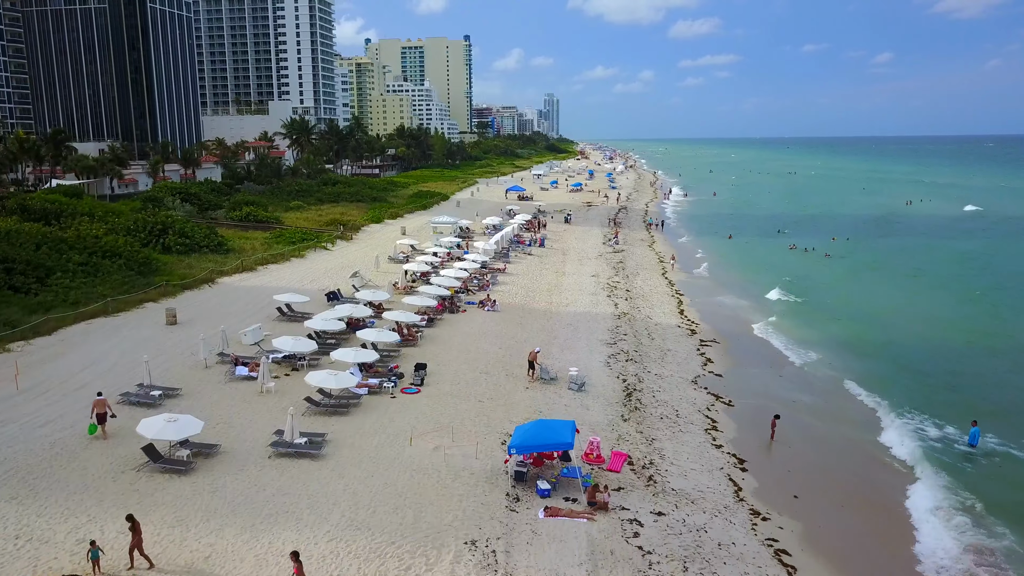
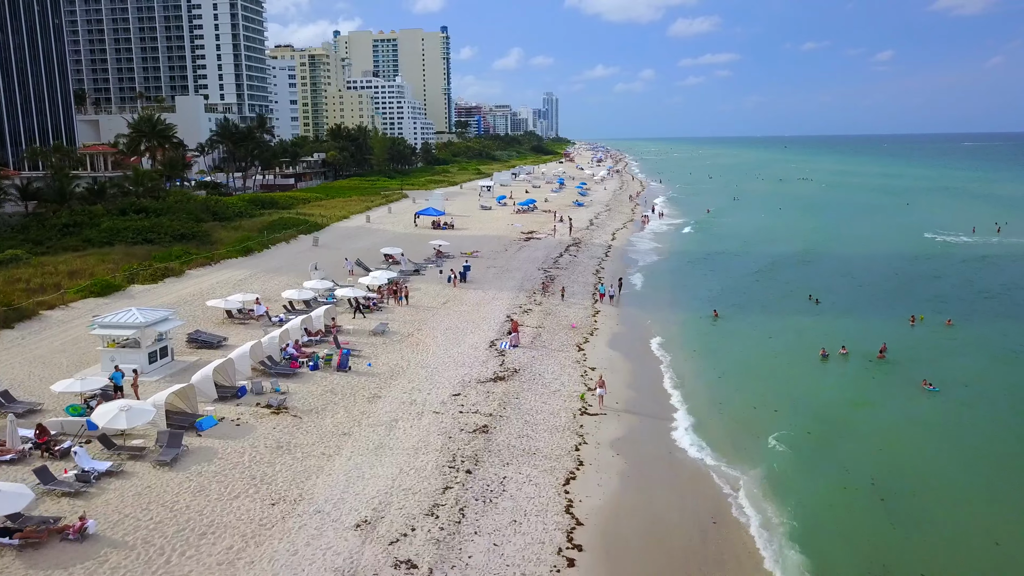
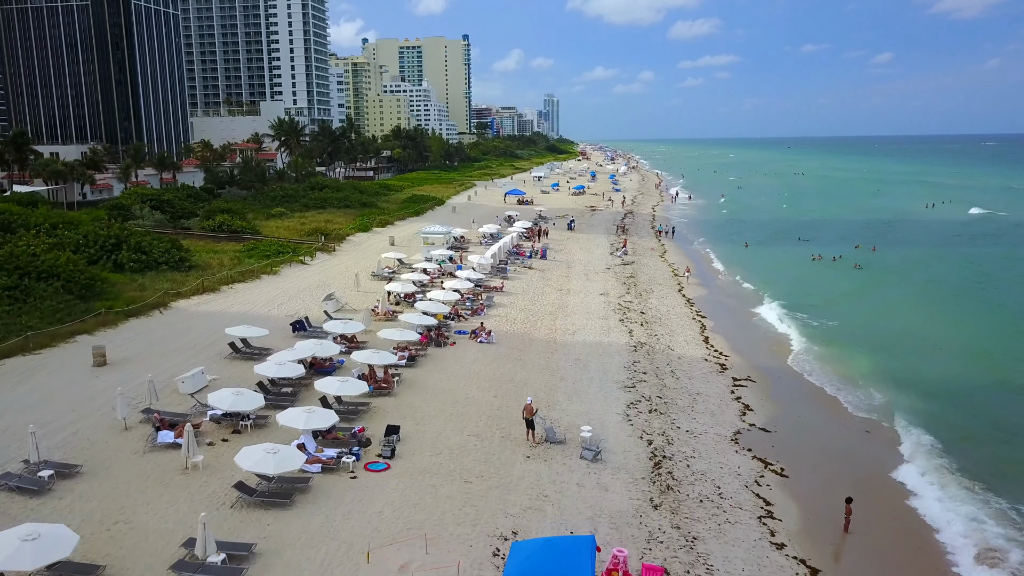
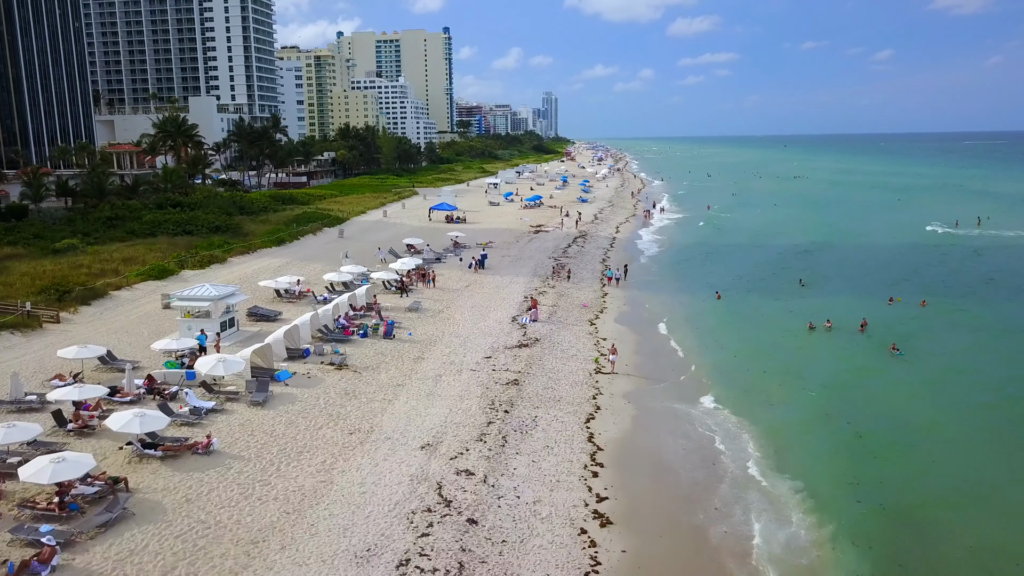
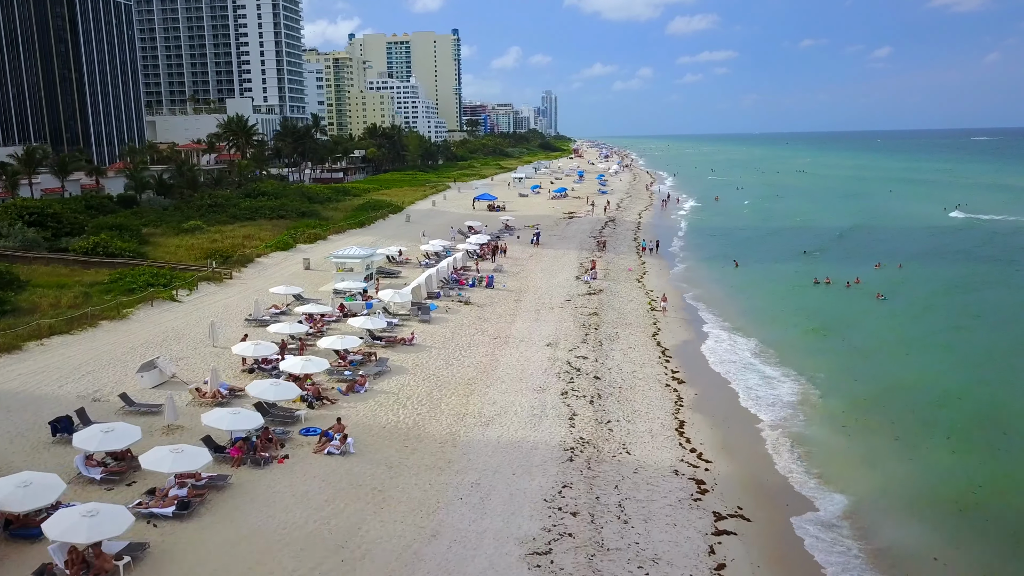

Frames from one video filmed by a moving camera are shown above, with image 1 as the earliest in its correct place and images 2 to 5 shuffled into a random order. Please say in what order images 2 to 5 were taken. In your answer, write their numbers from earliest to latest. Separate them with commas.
3, 5, 4, 2
